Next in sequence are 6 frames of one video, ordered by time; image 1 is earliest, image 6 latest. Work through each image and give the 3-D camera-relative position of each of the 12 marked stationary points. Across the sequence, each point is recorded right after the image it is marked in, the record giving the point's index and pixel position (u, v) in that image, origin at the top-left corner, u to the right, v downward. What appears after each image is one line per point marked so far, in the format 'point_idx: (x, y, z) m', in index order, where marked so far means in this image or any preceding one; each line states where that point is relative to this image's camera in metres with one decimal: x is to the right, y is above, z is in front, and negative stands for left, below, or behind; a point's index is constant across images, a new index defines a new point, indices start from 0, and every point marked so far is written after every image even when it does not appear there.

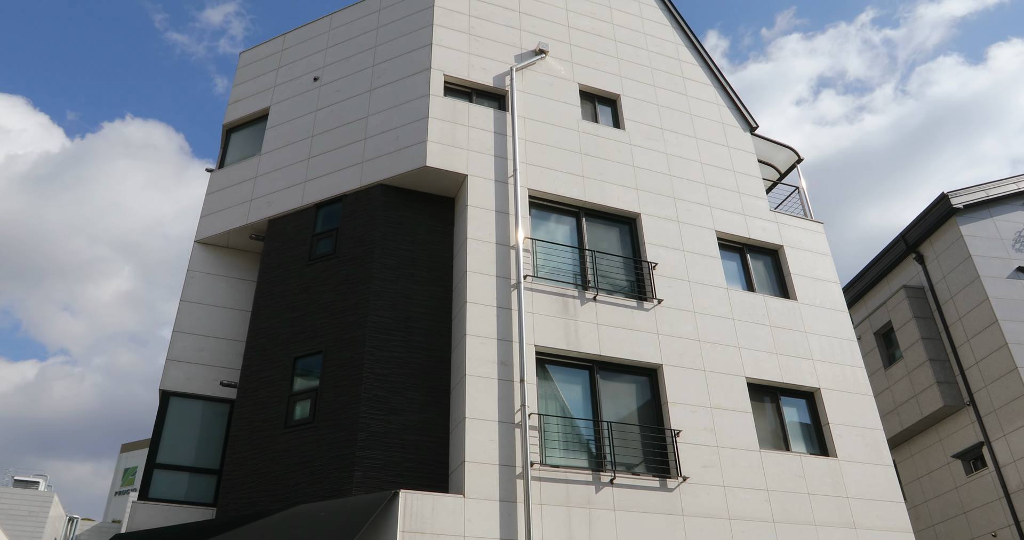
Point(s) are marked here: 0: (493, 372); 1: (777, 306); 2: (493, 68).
0: (-0.3, -1.7, +12.3) m
1: (+5.4, -0.7, +15.4) m
2: (-0.4, +4.3, +15.9) m
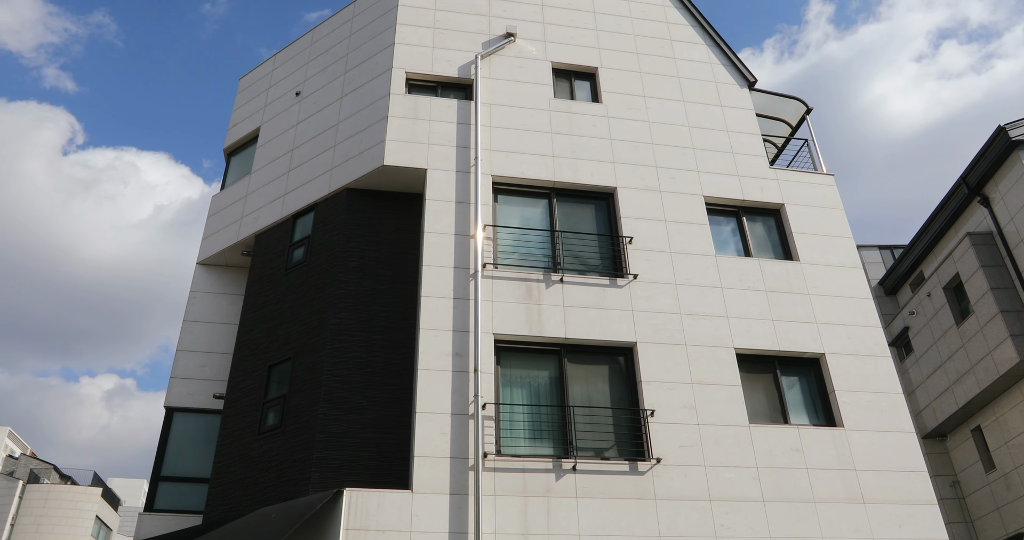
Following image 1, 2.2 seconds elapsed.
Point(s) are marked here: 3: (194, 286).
0: (-1.0, -1.5, +12.1) m
1: (+4.9, 0.0, +14.3) m
2: (-1.1, +4.4, +15.8) m
3: (-6.8, -0.4, +16.1) m
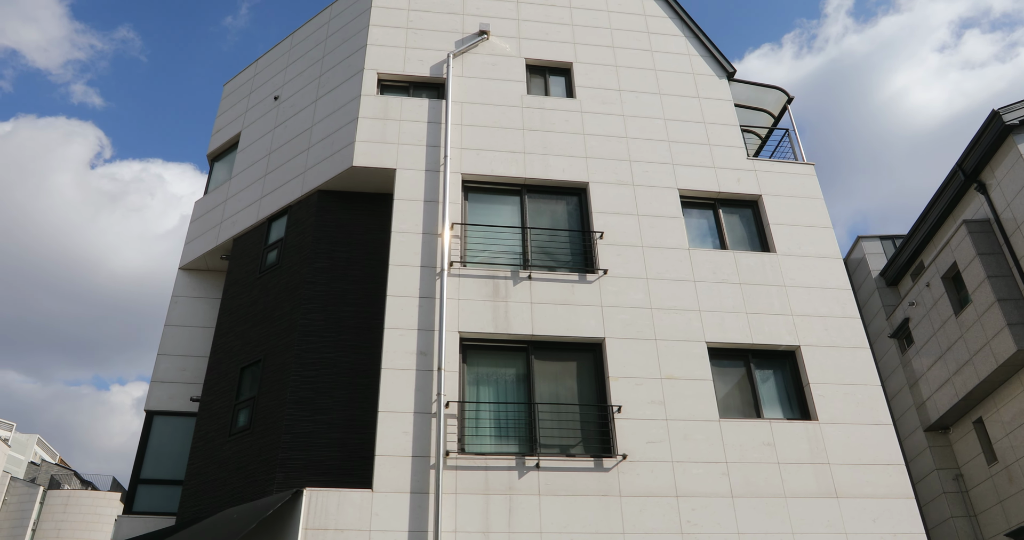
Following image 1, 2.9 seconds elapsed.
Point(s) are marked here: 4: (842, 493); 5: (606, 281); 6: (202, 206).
0: (-1.6, -1.5, +12.1) m
1: (+4.4, +0.2, +14.1) m
2: (-1.7, +4.4, +15.7) m
3: (-7.2, -0.5, +16.3) m
4: (+5.2, -3.5, +11.9) m
5: (+1.7, -0.2, +13.4) m
6: (-7.1, +1.4, +17.2) m
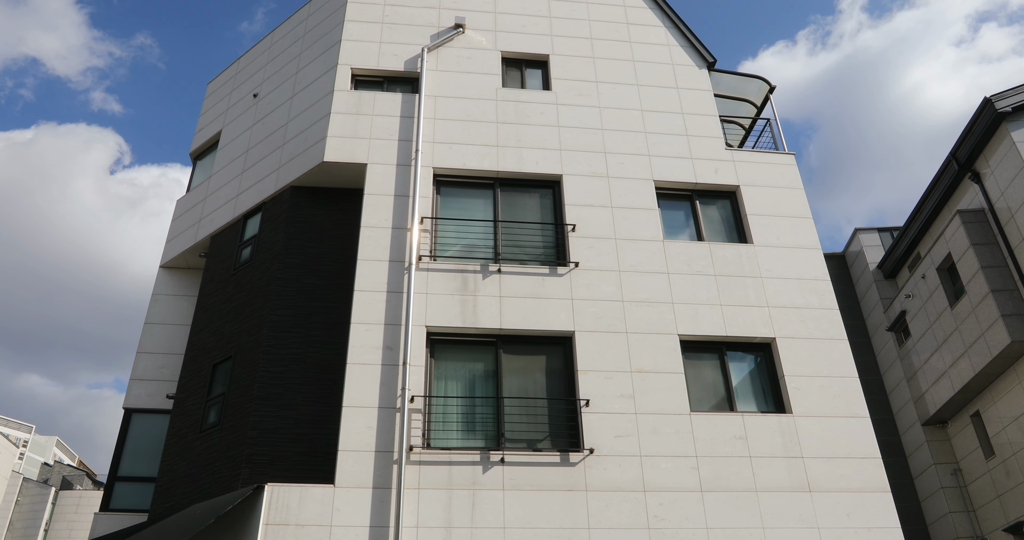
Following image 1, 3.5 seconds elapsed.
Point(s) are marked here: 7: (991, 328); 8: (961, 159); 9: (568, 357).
0: (-2.2, -1.4, +12.0) m
1: (+3.9, +0.3, +13.8) m
2: (-2.2, +4.5, +15.7) m
3: (-7.7, -0.4, +16.3) m
4: (+4.7, -3.4, +11.7) m
5: (+1.1, -0.1, +13.3) m
6: (-7.5, +1.5, +17.2) m
7: (+11.6, -1.4, +18.2) m
8: (+11.7, +2.9, +19.7) m
9: (+0.9, -1.5, +12.7) m
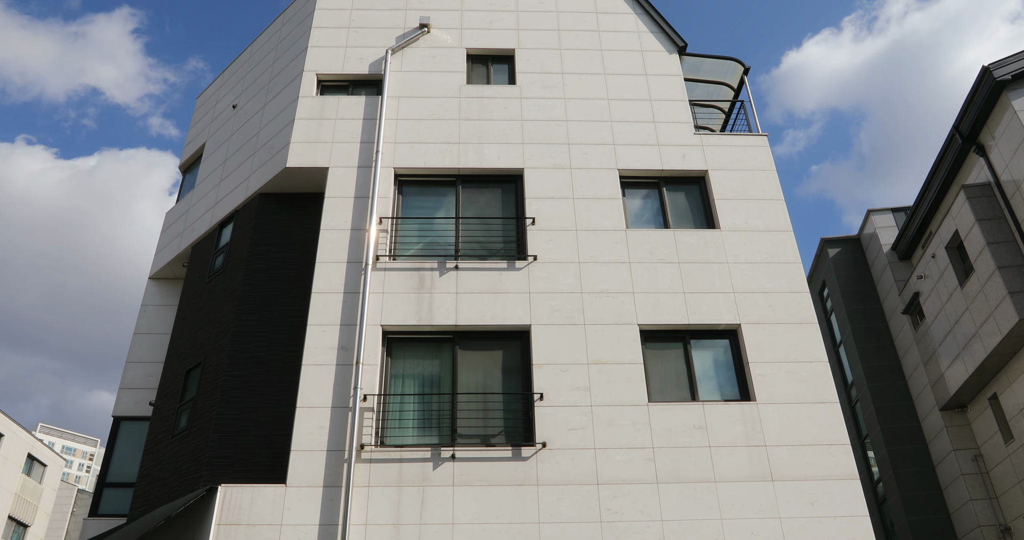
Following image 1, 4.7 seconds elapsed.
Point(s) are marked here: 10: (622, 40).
0: (-2.9, -1.4, +12.1) m
1: (+3.2, +0.5, +13.5) m
2: (-3.0, +4.5, +15.8) m
3: (-8.2, -0.7, +16.8) m
4: (+4.0, -3.1, +11.3) m
5: (+0.4, +0.1, +13.1) m
6: (-8.0, +1.2, +17.7) m
7: (+11.2, -0.8, +17.3) m
8: (+11.3, +3.4, +18.8) m
9: (+0.2, -1.4, +12.5) m
10: (+2.4, +5.0, +16.3) m
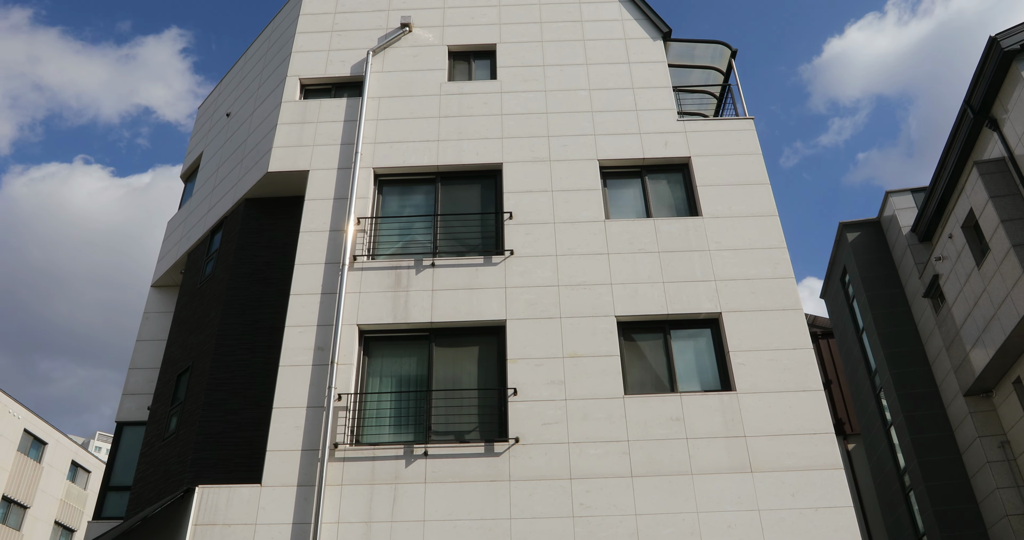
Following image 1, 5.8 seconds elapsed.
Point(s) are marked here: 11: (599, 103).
0: (-3.3, -1.4, +12.2) m
1: (+2.8, +0.7, +13.2) m
2: (-3.4, +4.5, +15.9) m
3: (-8.3, -0.9, +17.2) m
4: (+3.6, -2.9, +11.0) m
5: (0.0, +0.2, +13.0) m
6: (-8.2, +1.0, +18.1) m
7: (+11.1, -0.4, +16.6) m
8: (+11.1, +3.9, +18.0) m
9: (-0.2, -1.3, +12.4) m
10: (+2.0, +5.1, +16.0) m
11: (+1.7, +3.3, +14.9) m
